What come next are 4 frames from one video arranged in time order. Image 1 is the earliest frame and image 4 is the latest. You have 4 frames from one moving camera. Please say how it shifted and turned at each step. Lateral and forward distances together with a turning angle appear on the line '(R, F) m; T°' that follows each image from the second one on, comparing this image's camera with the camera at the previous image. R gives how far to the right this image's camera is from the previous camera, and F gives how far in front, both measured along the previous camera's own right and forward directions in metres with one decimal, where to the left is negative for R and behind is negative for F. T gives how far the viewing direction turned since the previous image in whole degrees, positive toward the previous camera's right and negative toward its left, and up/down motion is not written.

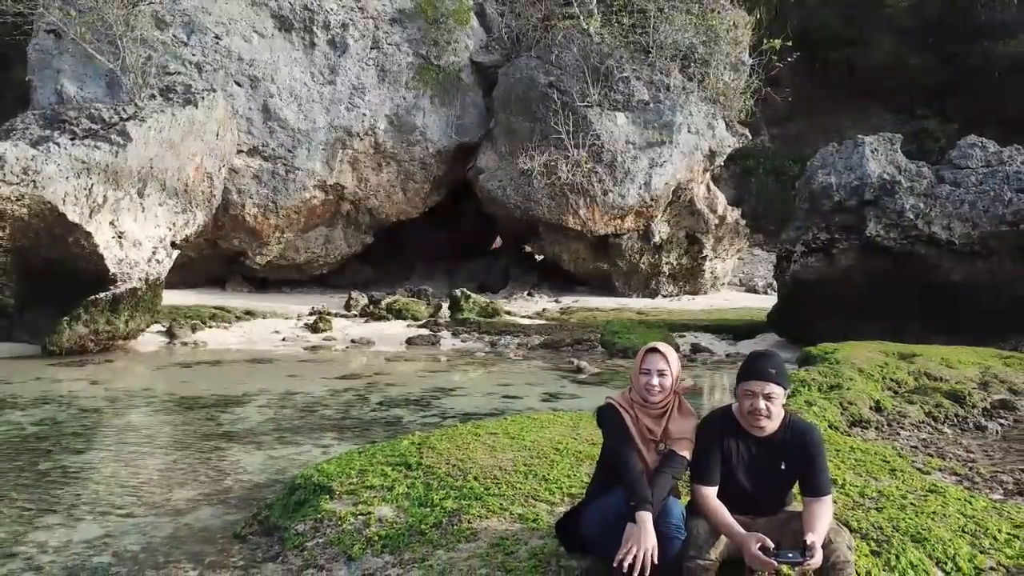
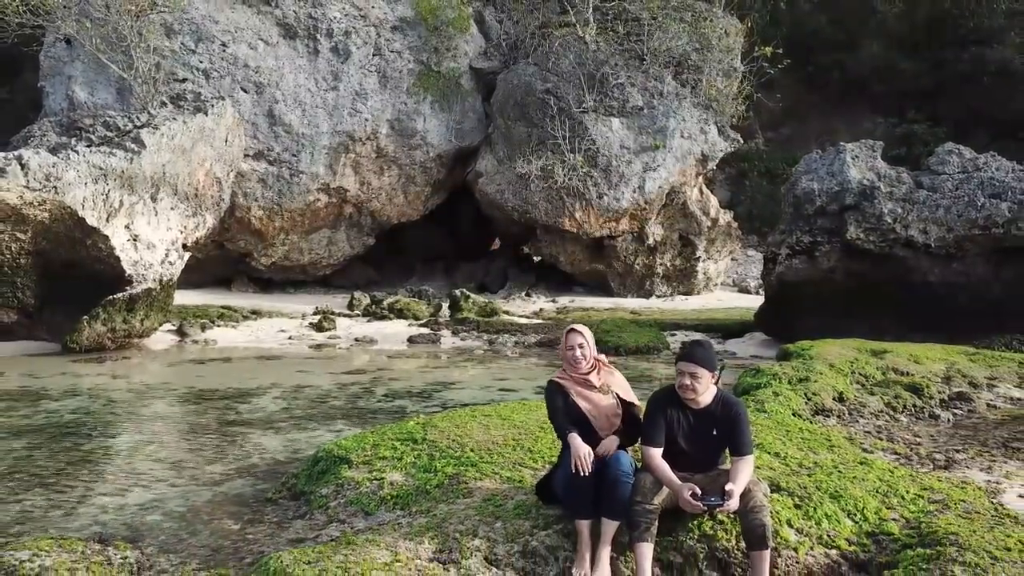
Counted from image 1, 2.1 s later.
(+0.1, -0.8) m; 0°
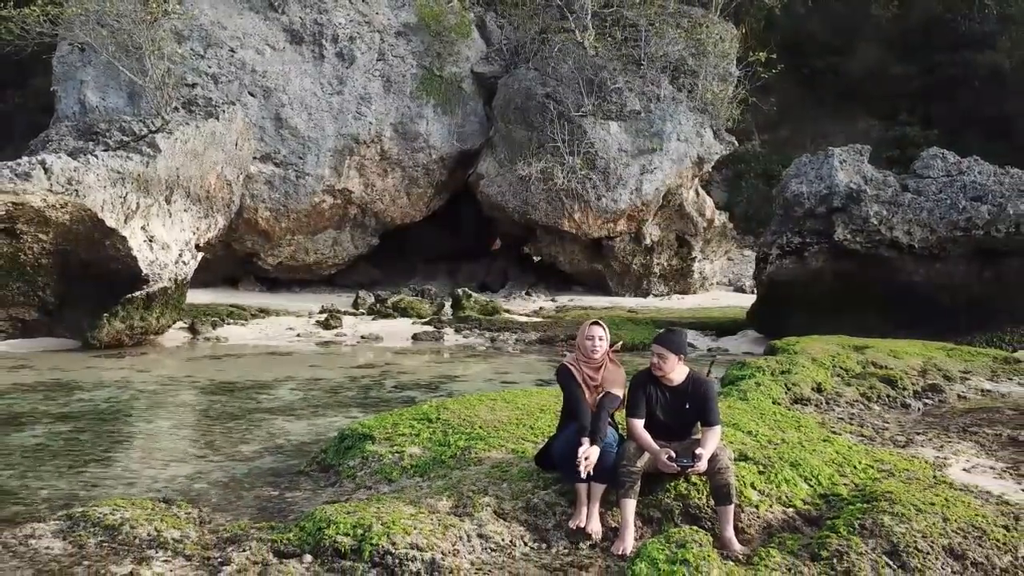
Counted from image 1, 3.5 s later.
(0.0, -0.7) m; 0°
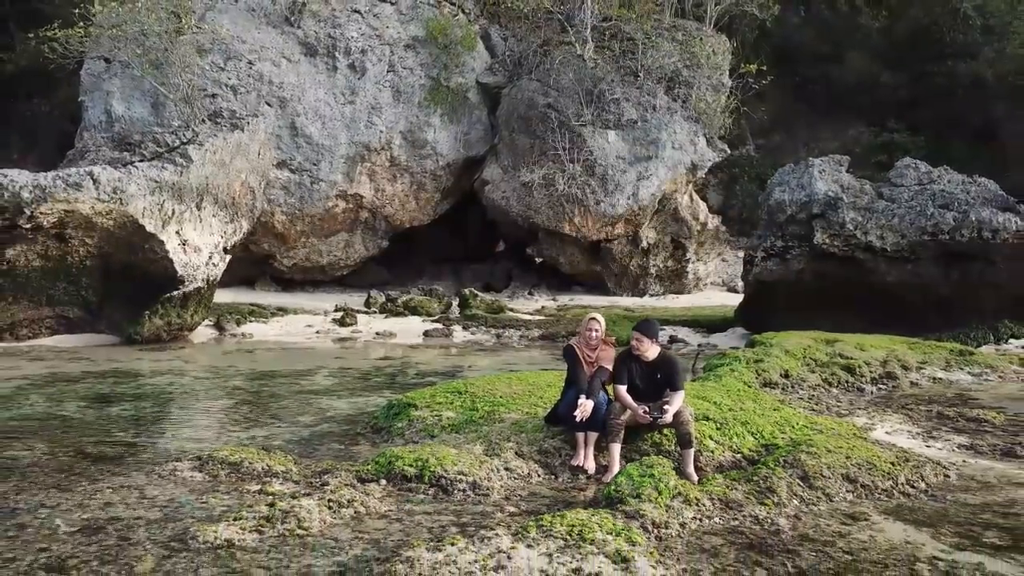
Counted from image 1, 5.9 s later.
(-0.1, -1.5) m; 0°
